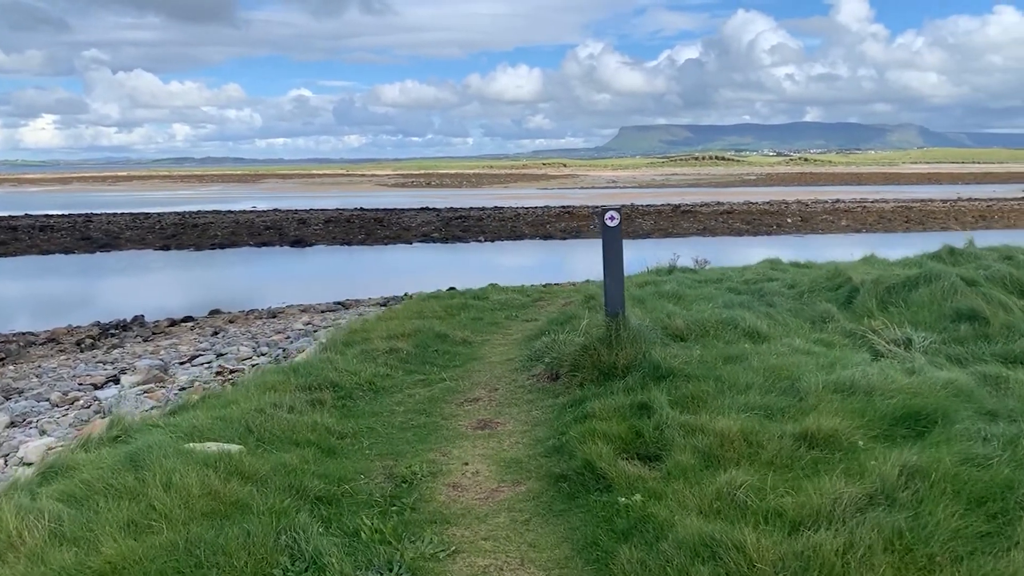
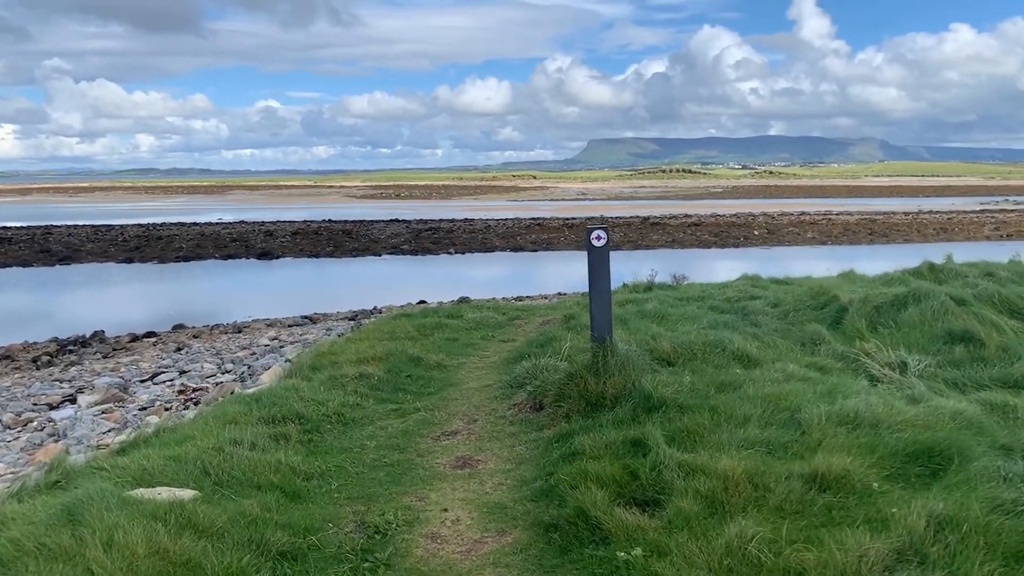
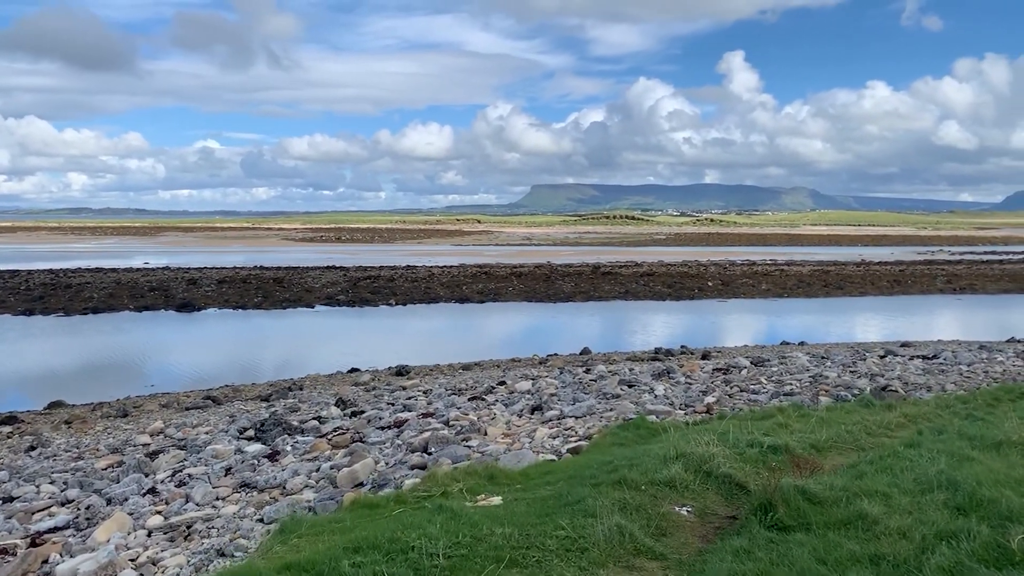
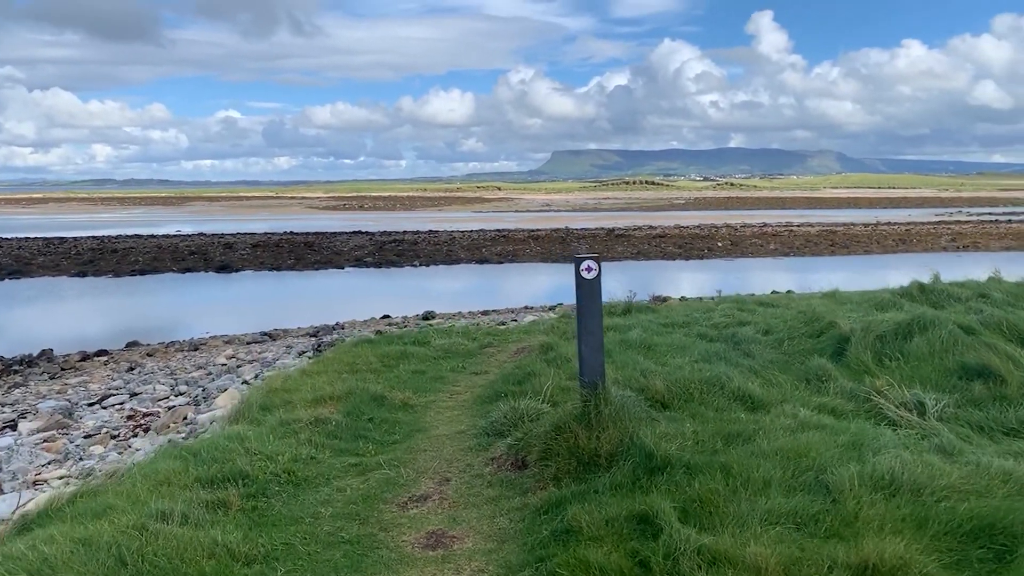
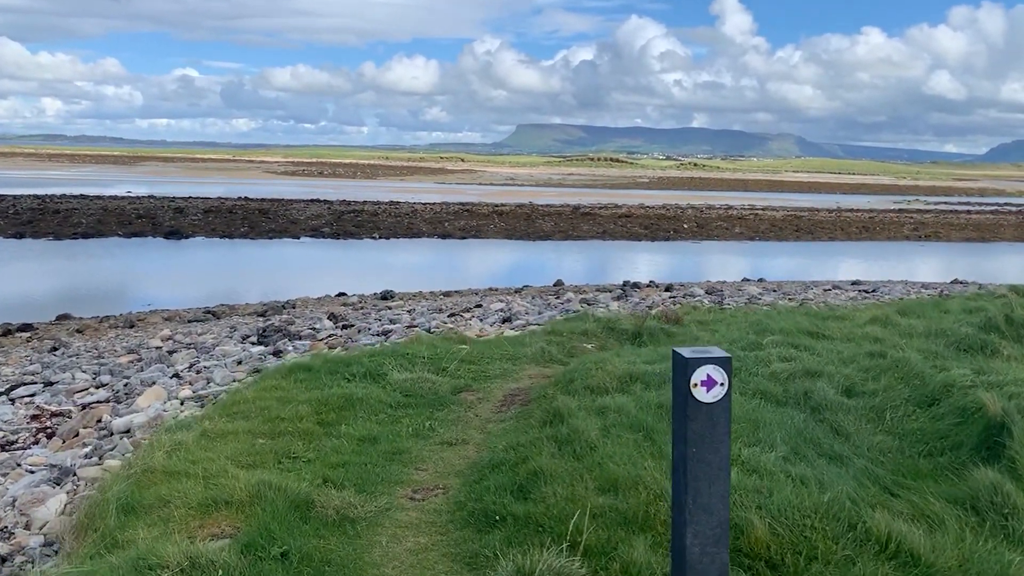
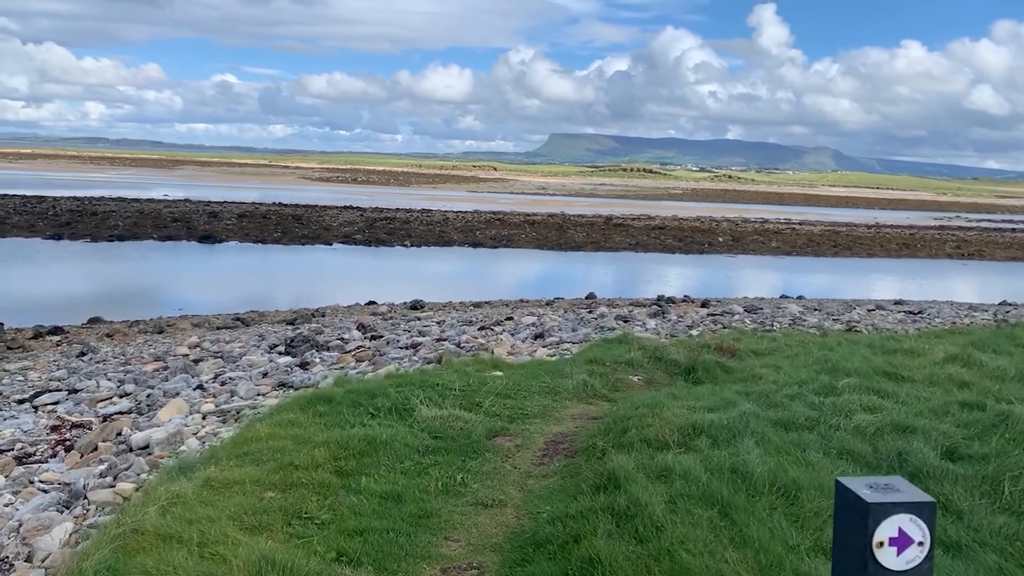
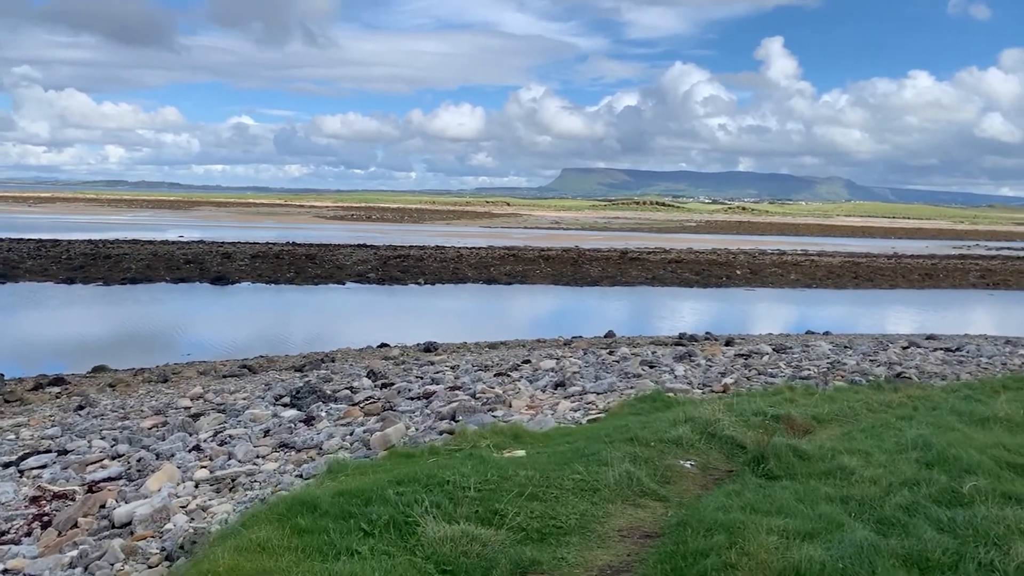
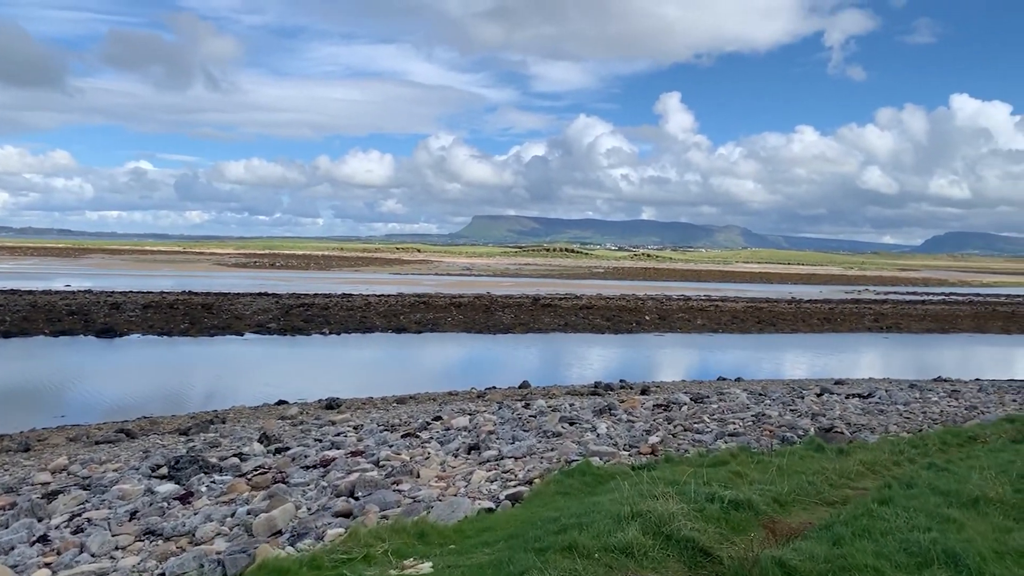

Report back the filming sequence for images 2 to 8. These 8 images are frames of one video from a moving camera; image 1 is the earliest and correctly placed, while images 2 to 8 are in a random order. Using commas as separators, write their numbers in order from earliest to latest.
2, 4, 5, 6, 7, 3, 8
